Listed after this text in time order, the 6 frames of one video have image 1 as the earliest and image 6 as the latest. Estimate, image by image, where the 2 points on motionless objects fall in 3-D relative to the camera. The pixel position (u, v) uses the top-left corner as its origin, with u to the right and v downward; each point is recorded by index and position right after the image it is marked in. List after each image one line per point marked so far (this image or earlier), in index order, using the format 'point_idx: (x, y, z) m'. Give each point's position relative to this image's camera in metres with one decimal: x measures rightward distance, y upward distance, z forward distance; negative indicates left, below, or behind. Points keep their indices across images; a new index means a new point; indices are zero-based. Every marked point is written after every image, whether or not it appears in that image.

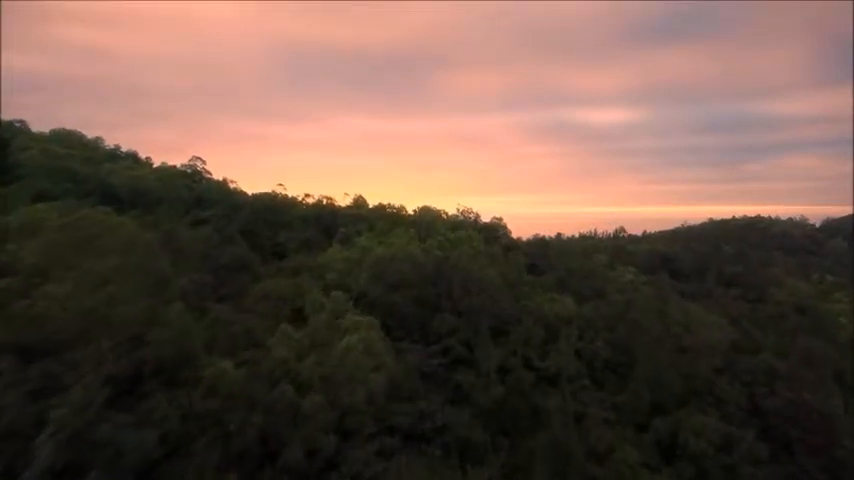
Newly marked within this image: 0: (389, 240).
0: (-0.7, -0.1, +17.6) m
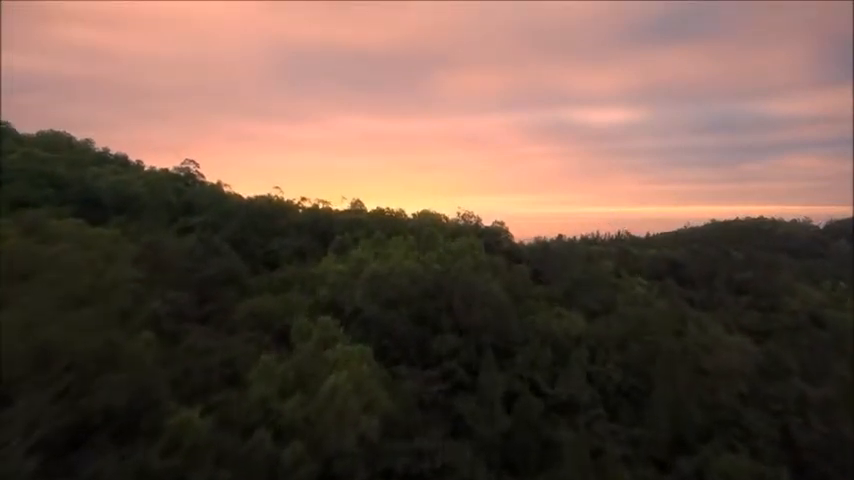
0: (-0.7, -0.2, +16.6) m
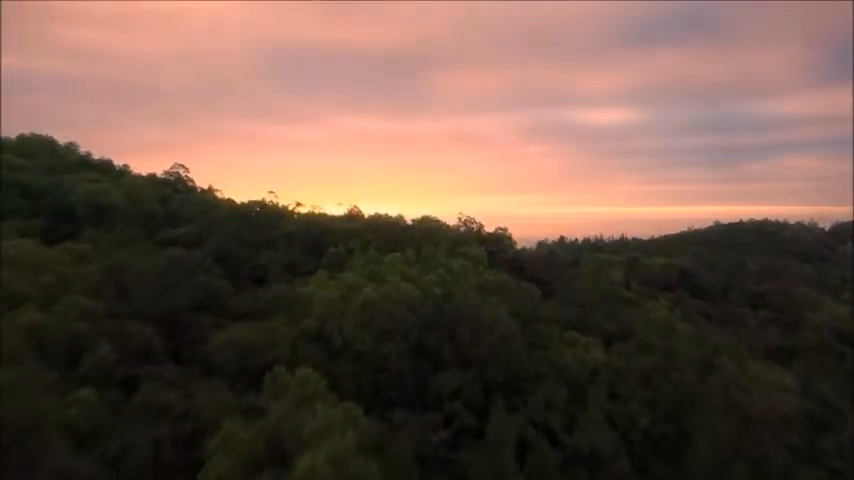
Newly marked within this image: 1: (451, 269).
0: (-0.7, -0.5, +15.0) m
1: (+0.4, -0.5, +15.2) m
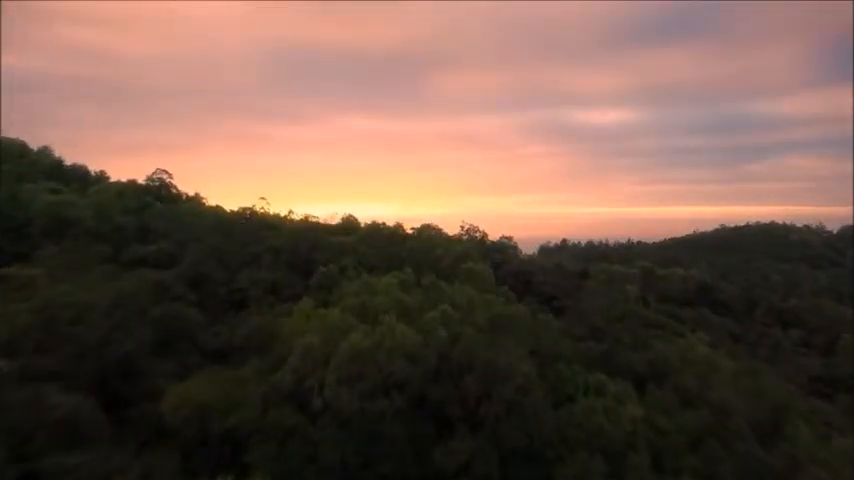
0: (-0.7, -0.8, +12.8) m
1: (+0.4, -0.8, +13.0) m
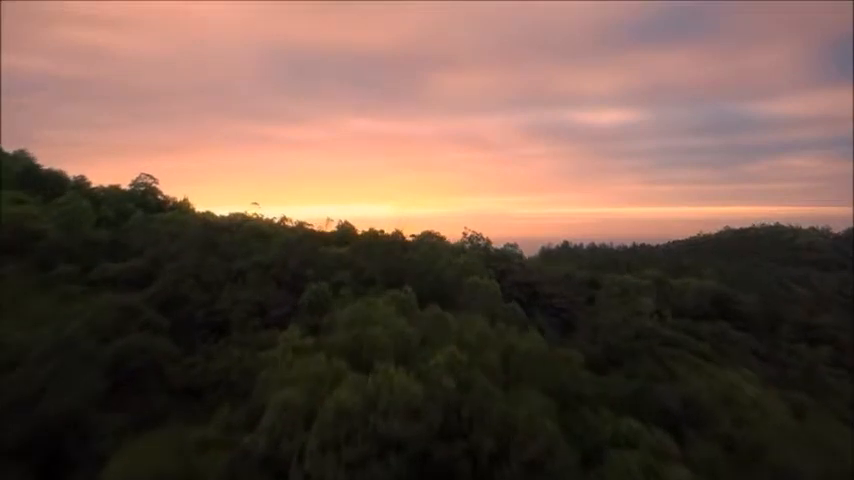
0: (-0.7, -1.1, +11.0) m
1: (+0.4, -1.0, +11.2) m
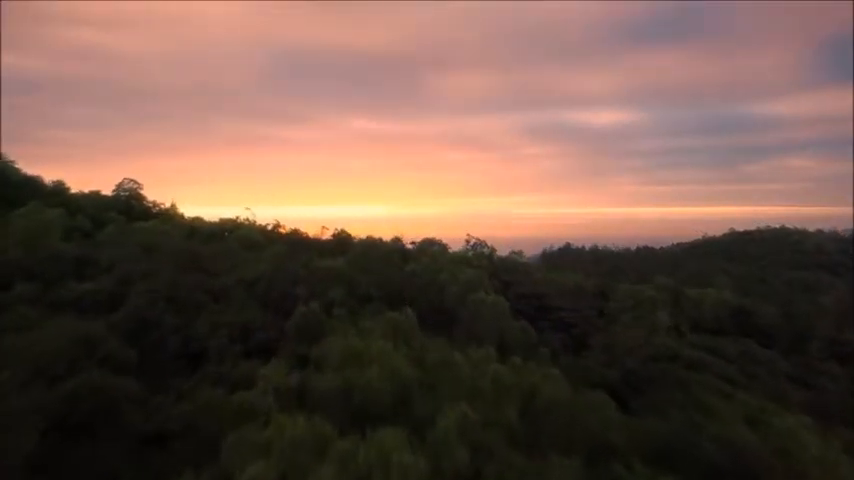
0: (-0.6, -1.3, +9.2) m
1: (+0.5, -1.3, +9.4) m
